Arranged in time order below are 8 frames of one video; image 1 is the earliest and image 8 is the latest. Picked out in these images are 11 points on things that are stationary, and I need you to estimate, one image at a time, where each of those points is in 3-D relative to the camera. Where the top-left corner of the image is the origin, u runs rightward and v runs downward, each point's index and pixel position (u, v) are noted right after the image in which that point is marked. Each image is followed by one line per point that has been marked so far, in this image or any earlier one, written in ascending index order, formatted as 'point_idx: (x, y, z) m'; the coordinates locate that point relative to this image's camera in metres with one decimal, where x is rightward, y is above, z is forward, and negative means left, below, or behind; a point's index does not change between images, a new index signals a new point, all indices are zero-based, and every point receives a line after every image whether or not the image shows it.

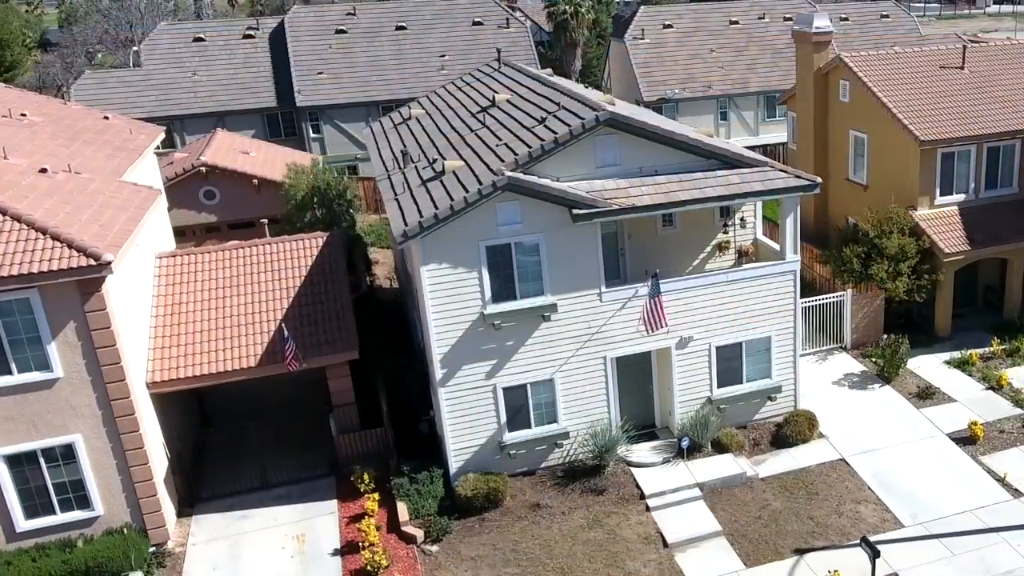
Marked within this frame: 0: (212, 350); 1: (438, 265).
0: (-6.6, -1.3, +19.5) m
1: (-1.4, +0.5, +17.6) m
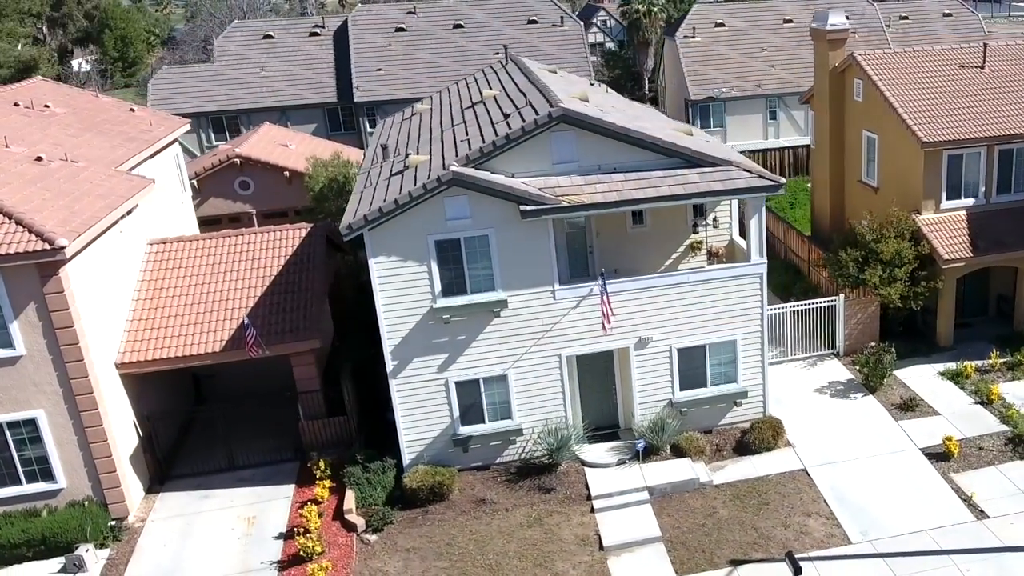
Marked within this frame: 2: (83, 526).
0: (-7.4, -1.0, +20.2) m
1: (-2.4, +0.6, +17.8) m
2: (-8.7, -4.8, +18.0) m
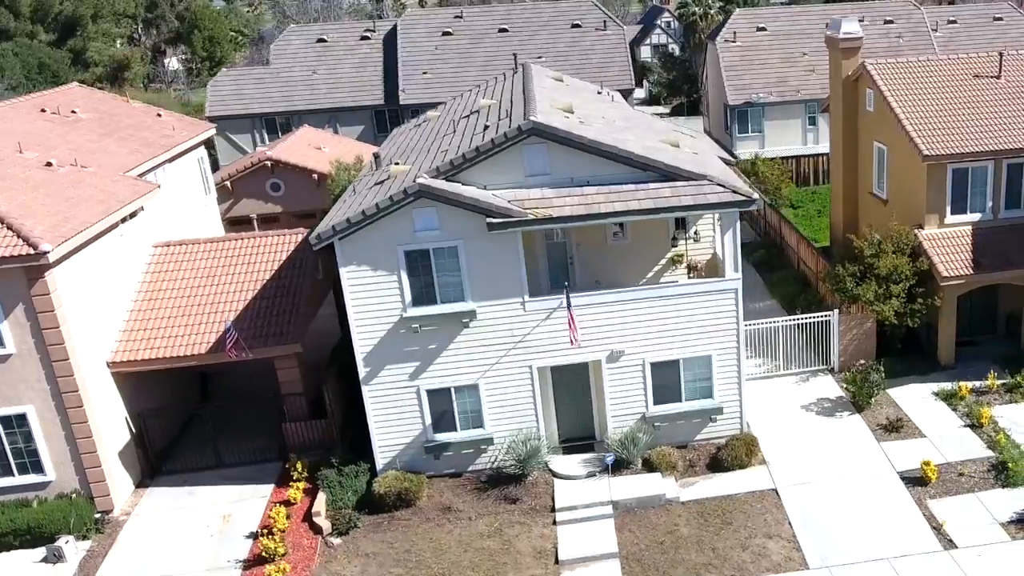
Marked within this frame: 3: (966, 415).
0: (-7.9, -1.1, +20.9) m
1: (-3.1, +0.4, +18.1) m
2: (-9.4, -4.8, +18.8) m
3: (+10.1, -2.8, +19.9) m
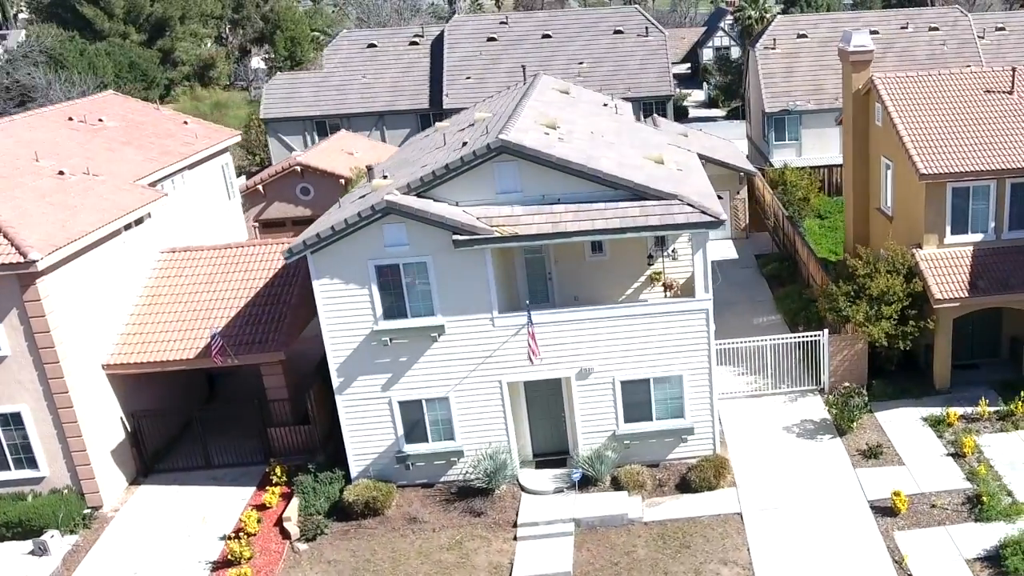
0: (-8.4, -1.2, +21.7) m
1: (-3.8, +0.2, +18.5) m
2: (-10.1, -4.9, +19.7) m
3: (+9.4, -3.3, +19.3) m
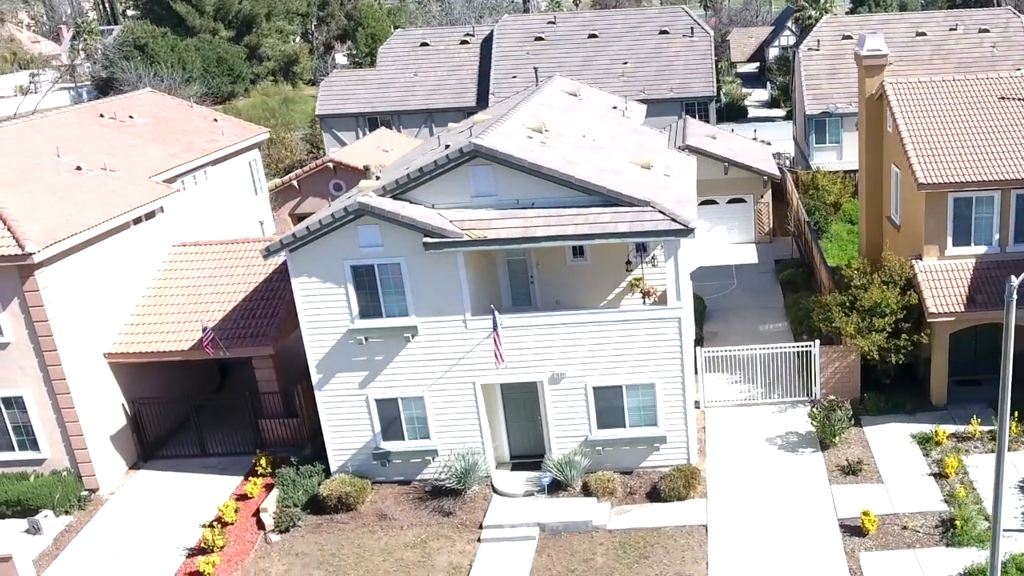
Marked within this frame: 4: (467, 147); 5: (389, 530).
0: (-8.7, -1.1, +22.5) m
1: (-4.3, +0.2, +18.9) m
2: (-10.6, -4.7, +20.7) m
3: (+8.8, -3.6, +18.6) m
4: (-0.9, +2.8, +18.0) m
5: (-2.6, -5.1, +18.7) m
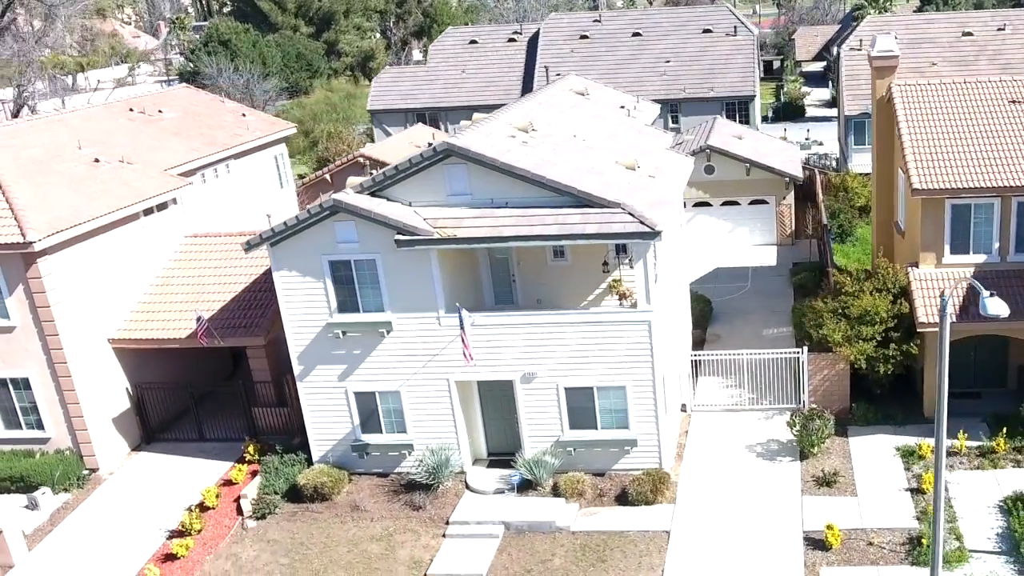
0: (-9.0, -0.8, +23.2) m
1: (-4.8, +0.4, +19.3) m
2: (-11.1, -4.4, +21.6) m
3: (+8.1, -3.8, +18.0) m
4: (-1.5, +2.9, +18.1) m
5: (-3.3, -5.0, +19.1) m
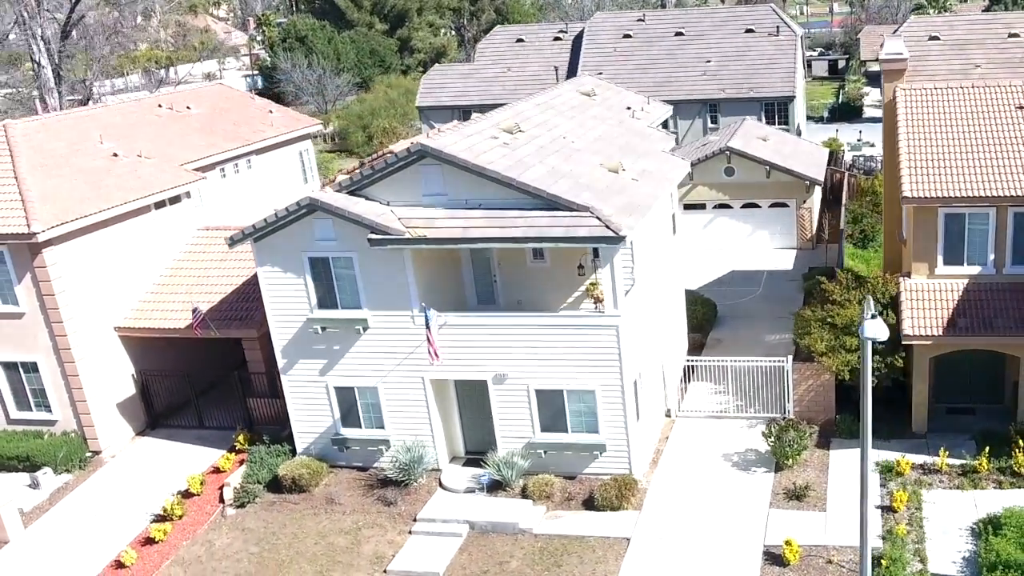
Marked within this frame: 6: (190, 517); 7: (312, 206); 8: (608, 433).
0: (-9.2, -0.6, +24.0) m
1: (-5.3, +0.5, +19.8) m
2: (-11.5, -4.1, +22.6) m
3: (+7.4, -4.0, +17.5) m
4: (-2.0, +2.9, +18.3) m
5: (-3.9, -4.9, +19.4) m
6: (-7.1, -5.1, +19.9) m
7: (-4.2, +1.7, +18.7) m
8: (+2.1, -3.1, +18.8) m
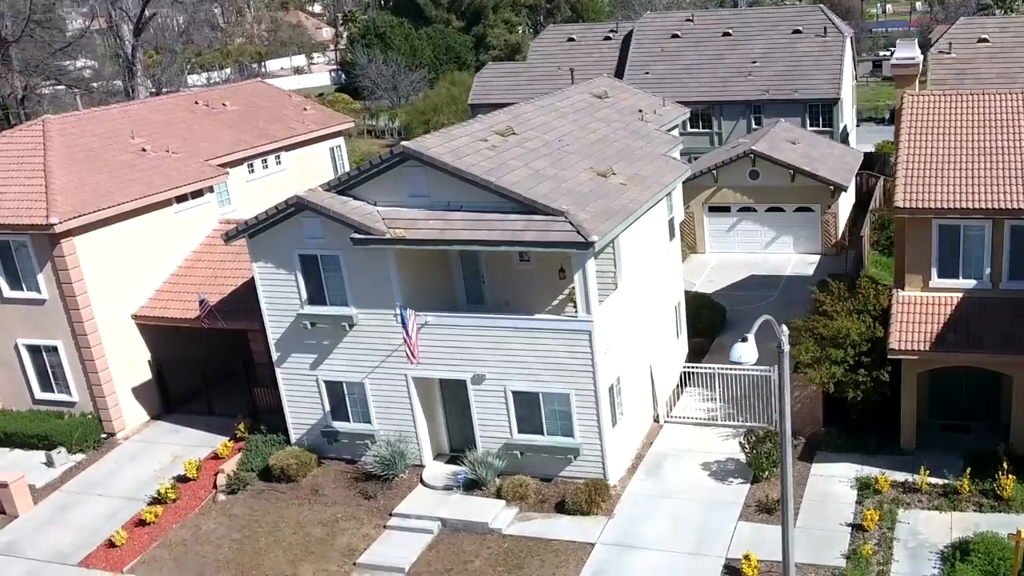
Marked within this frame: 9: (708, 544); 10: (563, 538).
0: (-9.2, -0.4, +24.9) m
1: (-5.7, +0.6, +20.4) m
2: (-11.7, -3.9, +23.7) m
3: (+6.7, -4.3, +17.1) m
4: (-2.4, +2.9, +18.6) m
5: (-4.4, -4.8, +19.9) m
6: (-7.6, -4.9, +20.6) m
7: (-4.6, +1.8, +19.2) m
8: (+1.6, -3.1, +18.8) m
9: (+3.7, -4.9, +16.9) m
10: (+1.1, -5.0, +17.7) m
